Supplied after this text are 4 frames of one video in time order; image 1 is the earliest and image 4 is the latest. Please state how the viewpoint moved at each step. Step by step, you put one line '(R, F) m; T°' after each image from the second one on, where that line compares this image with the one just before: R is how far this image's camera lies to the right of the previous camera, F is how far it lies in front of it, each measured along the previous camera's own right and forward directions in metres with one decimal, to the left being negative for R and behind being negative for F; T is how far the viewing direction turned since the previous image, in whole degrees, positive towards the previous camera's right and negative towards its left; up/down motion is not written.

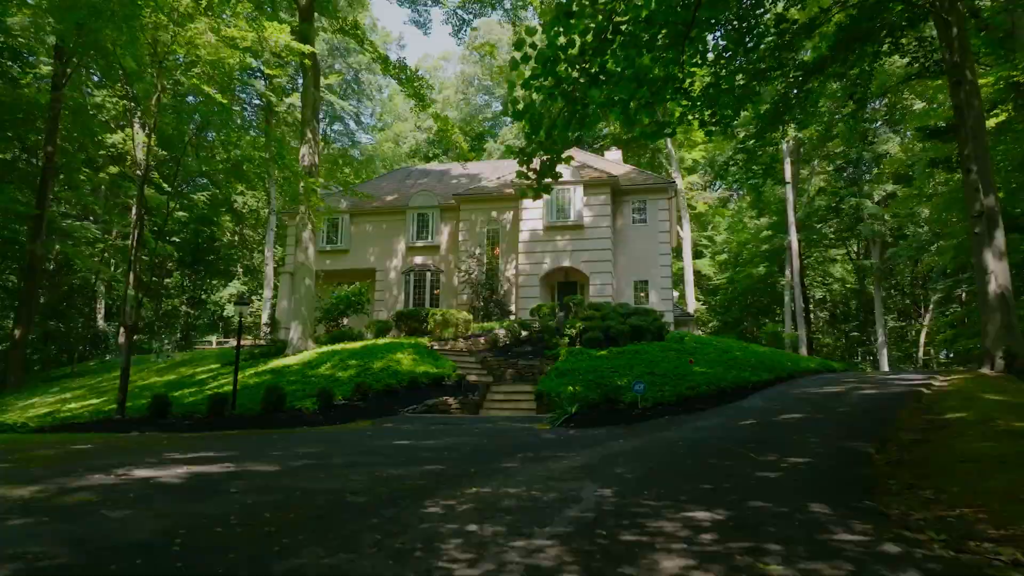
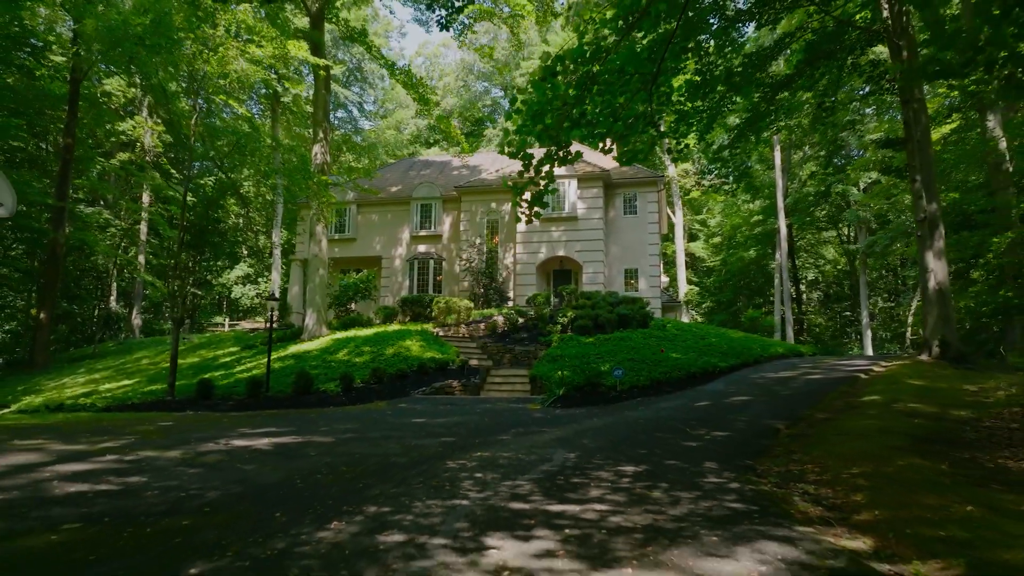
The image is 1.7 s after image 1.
(+0.1, -1.4) m; 0°
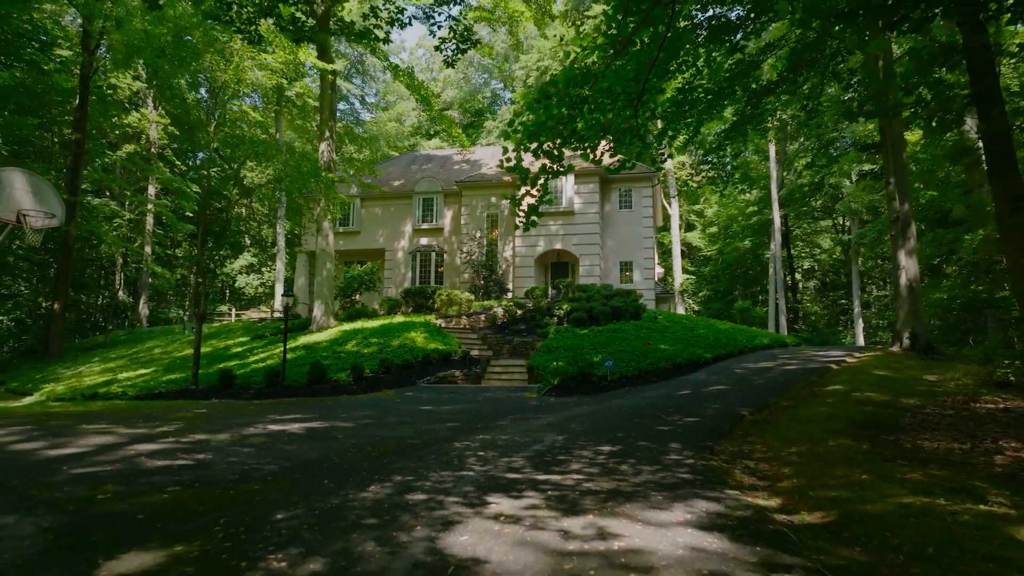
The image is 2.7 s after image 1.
(0.0, -0.8) m; 0°
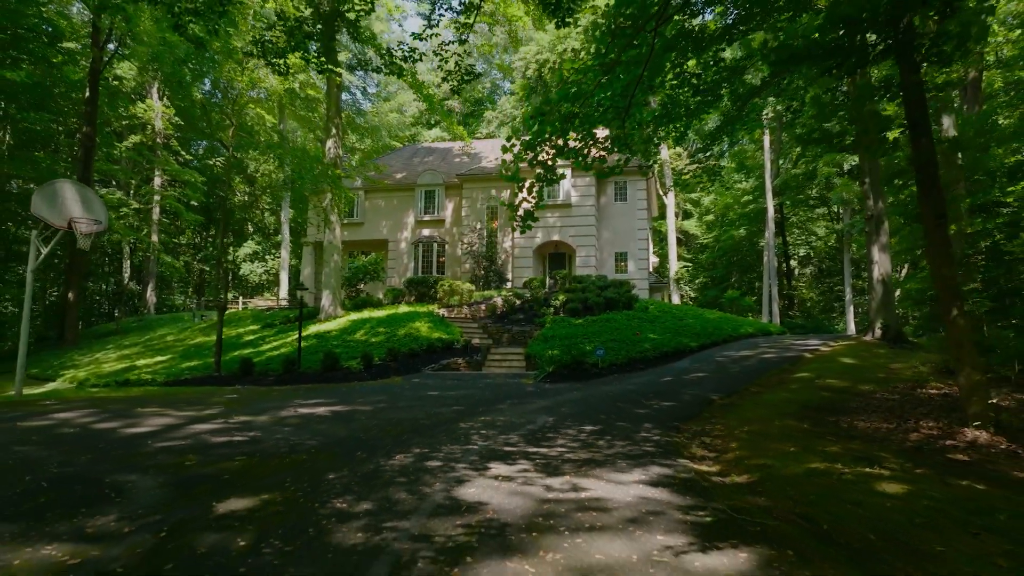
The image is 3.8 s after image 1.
(0.0, -0.9) m; 0°
